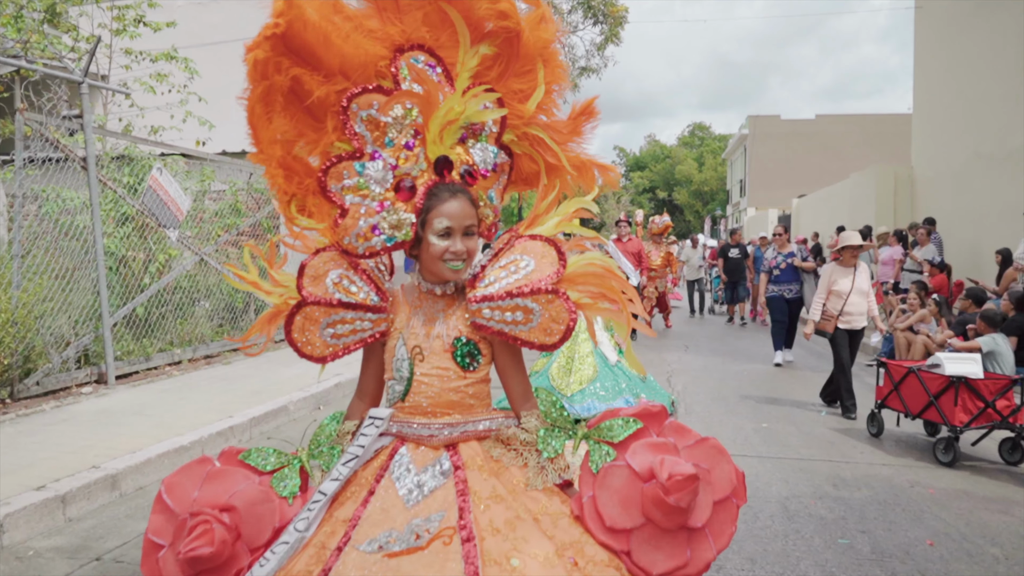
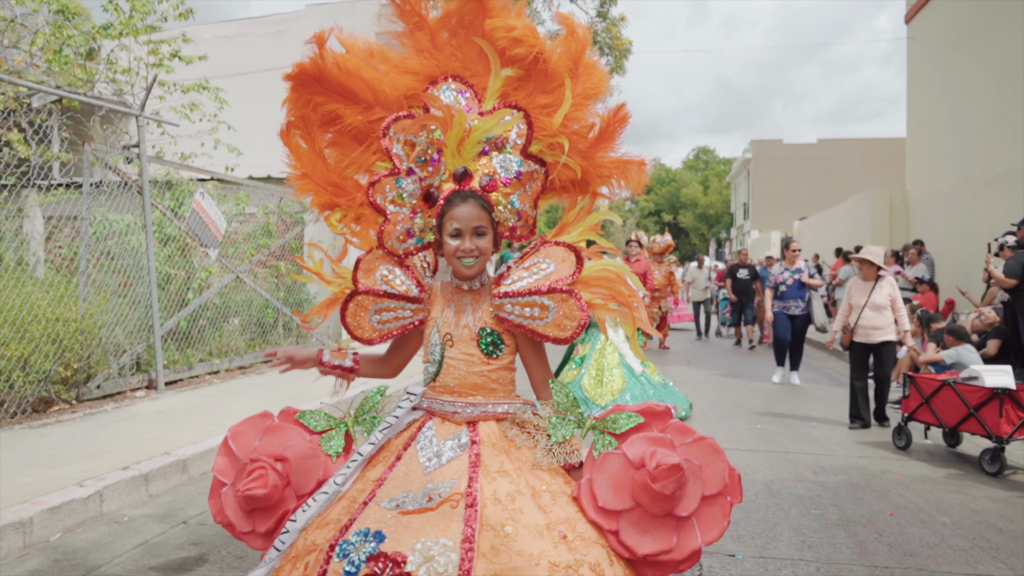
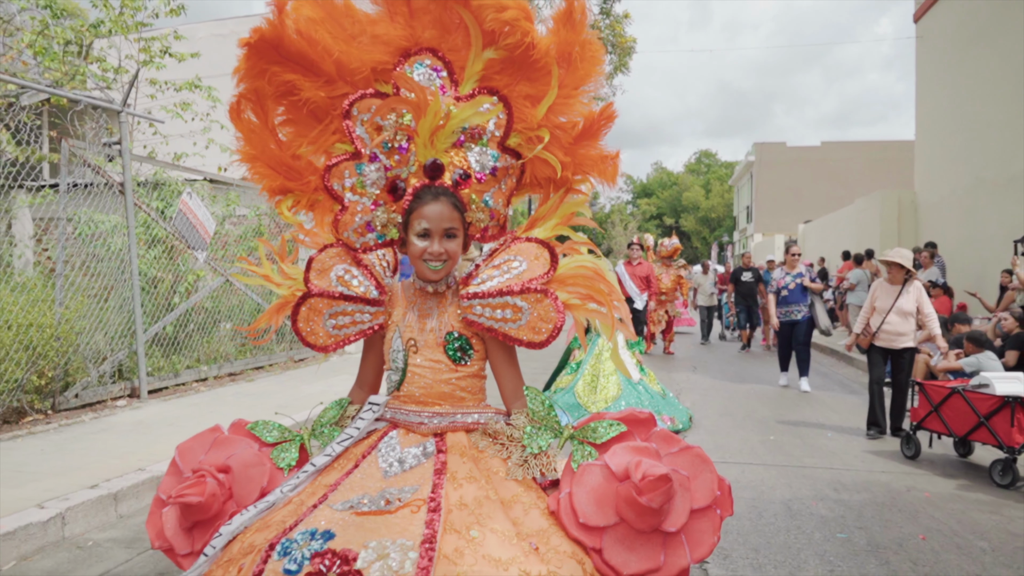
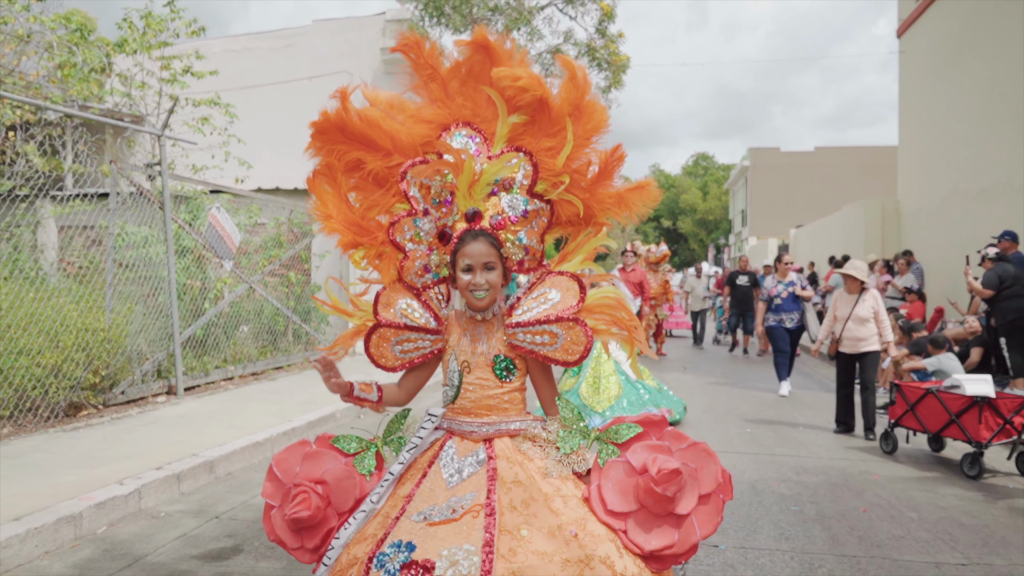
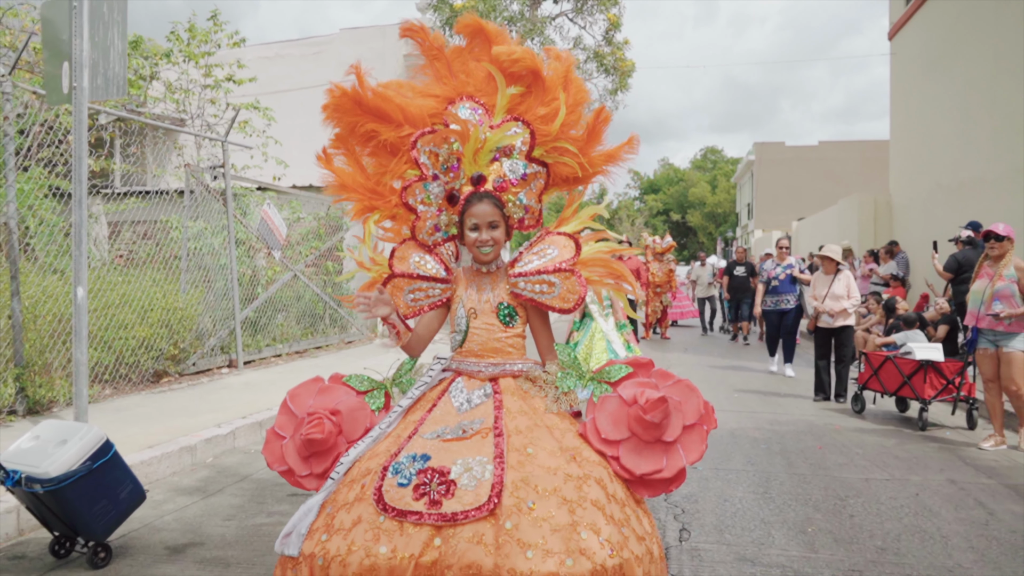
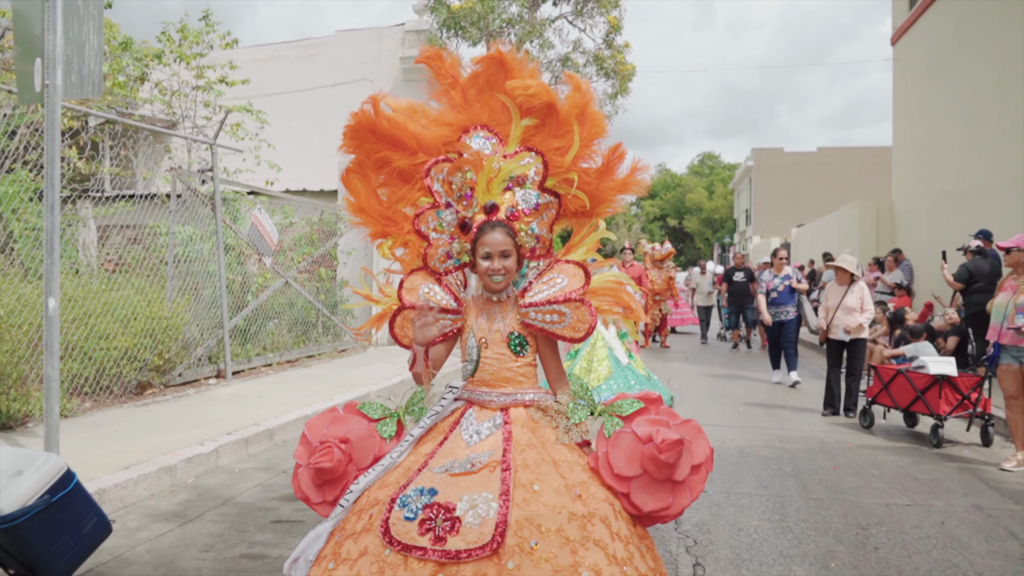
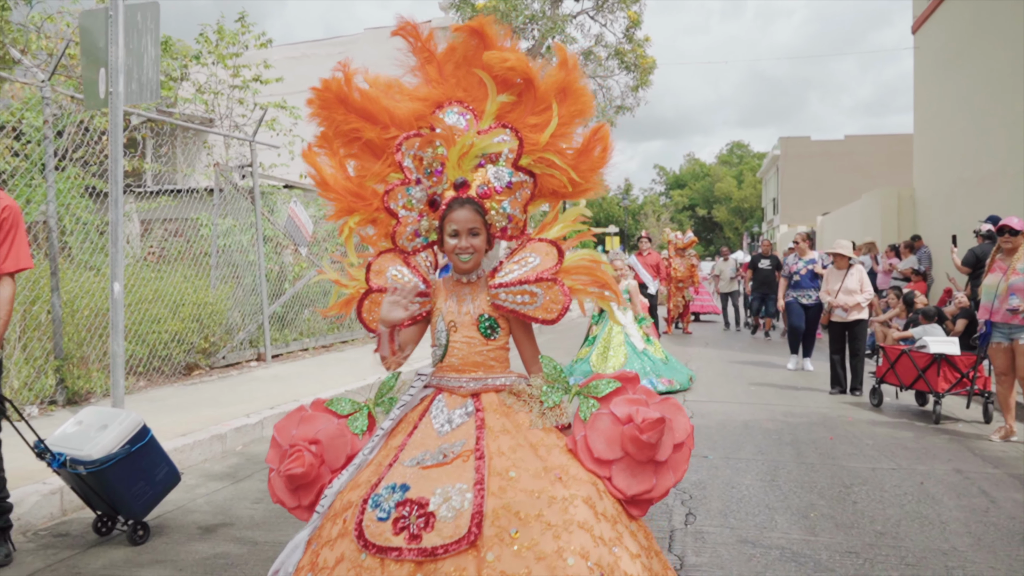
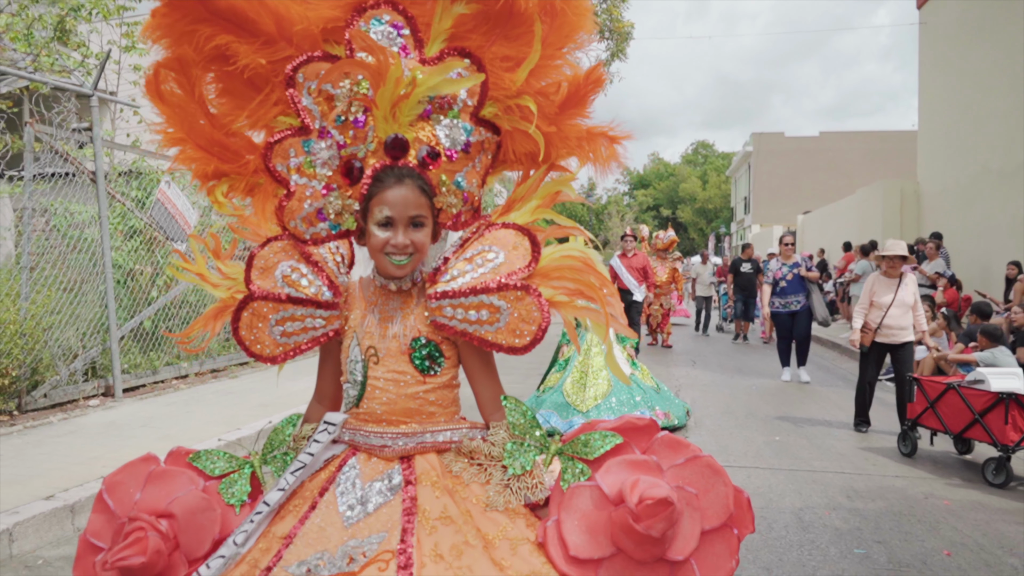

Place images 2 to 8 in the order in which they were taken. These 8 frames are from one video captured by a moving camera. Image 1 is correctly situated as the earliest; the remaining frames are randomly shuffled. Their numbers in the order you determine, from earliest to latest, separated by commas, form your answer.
8, 3, 2, 4, 6, 5, 7
